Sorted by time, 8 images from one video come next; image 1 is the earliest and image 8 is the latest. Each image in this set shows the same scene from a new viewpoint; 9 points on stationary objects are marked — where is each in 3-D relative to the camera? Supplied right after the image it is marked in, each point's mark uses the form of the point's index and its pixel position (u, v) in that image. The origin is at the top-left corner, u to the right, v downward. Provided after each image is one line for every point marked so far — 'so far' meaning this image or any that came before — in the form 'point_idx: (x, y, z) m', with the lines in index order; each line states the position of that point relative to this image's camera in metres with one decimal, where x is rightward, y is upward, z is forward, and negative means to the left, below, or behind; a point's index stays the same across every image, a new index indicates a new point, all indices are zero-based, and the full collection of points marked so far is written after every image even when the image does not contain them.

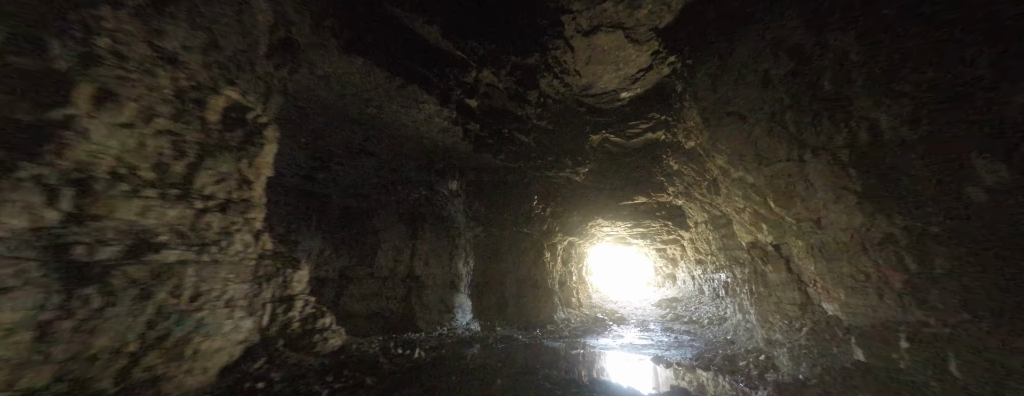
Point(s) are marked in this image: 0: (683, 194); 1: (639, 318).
0: (+2.2, 0.0, +3.5) m
1: (+2.0, -1.9, +4.4) m
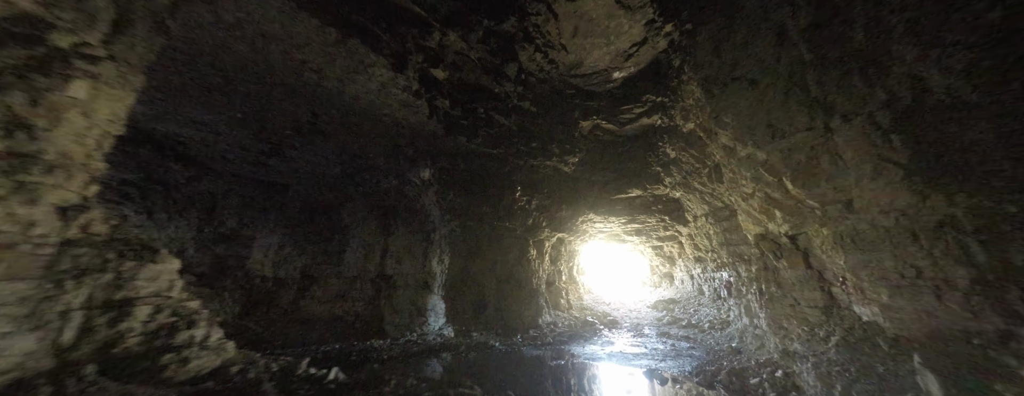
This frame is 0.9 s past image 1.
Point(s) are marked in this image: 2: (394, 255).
0: (+2.0, +0.1, +3.2) m
1: (+1.8, -1.9, +4.1) m
2: (-1.3, -0.7, +3.2) m
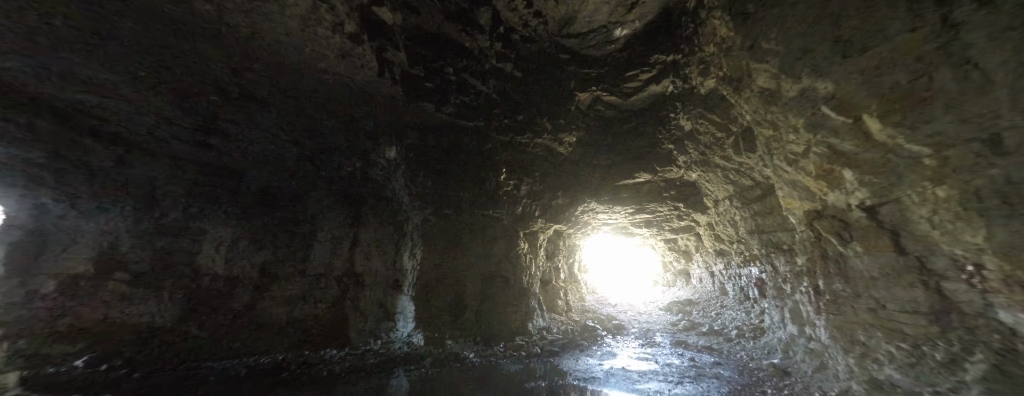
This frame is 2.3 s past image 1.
0: (+1.8, +0.3, +2.7) m
1: (+1.7, -1.7, +3.6) m
2: (-1.5, -0.5, +2.8) m
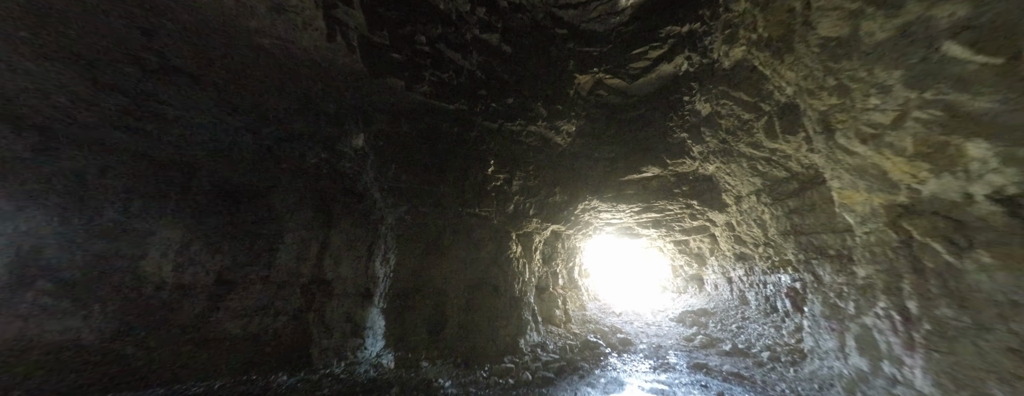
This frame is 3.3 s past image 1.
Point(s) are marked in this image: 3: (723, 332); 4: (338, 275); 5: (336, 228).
0: (+1.7, +0.4, +2.3) m
1: (+1.6, -1.6, +3.2) m
2: (-1.6, -0.5, +2.4) m
3: (+2.4, -1.6, +3.1) m
4: (-1.5, -0.7, +2.4) m
5: (-1.6, -0.3, +2.6) m
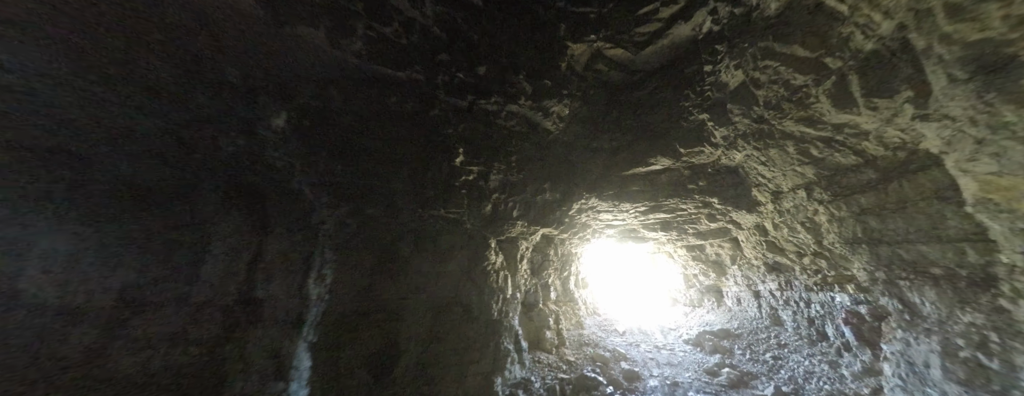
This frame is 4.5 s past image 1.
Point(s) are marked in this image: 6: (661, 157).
0: (+1.6, +0.4, +1.8) m
1: (+1.4, -1.6, +2.7) m
2: (-1.7, -0.5, +1.9) m
3: (+2.2, -1.5, +2.5) m
4: (-1.7, -0.7, +1.9) m
5: (-1.8, -0.3, +2.0) m
6: (+1.2, +0.3, +2.2) m
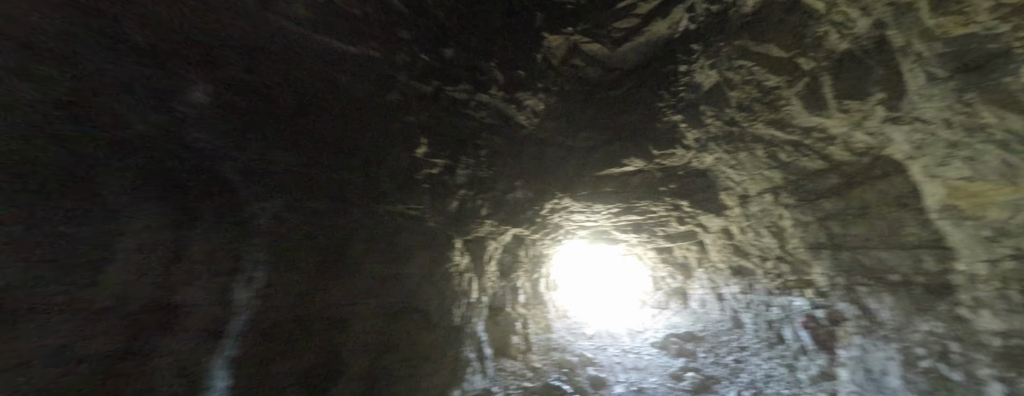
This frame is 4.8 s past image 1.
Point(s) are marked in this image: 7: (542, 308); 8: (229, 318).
0: (+1.4, +0.4, +1.8) m
1: (+1.1, -1.6, +2.7) m
2: (-1.9, -0.4, +1.6) m
3: (+1.9, -1.6, +2.6) m
4: (-1.9, -0.6, +1.6) m
5: (-2.0, -0.2, +1.8) m
6: (+0.9, +0.3, +2.1) m
7: (+0.4, -1.3, +3.5) m
8: (-1.6, -0.7, +1.7) m
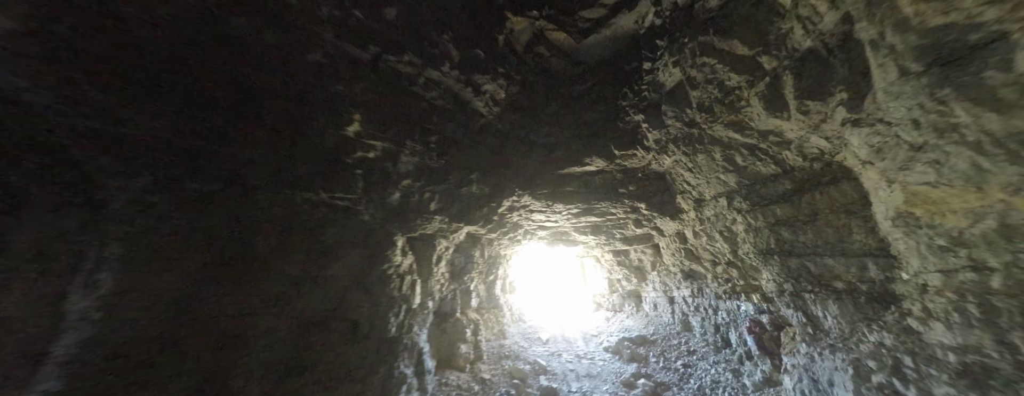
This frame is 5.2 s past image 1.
0: (+1.1, +0.3, +1.8) m
1: (+0.6, -1.6, +2.6) m
2: (-2.2, -0.3, +1.2) m
3: (+1.5, -1.6, +2.6) m
4: (-2.2, -0.5, +1.2) m
5: (-2.3, -0.1, +1.3) m
6: (+0.6, +0.3, +2.1) m
7: (-0.2, -1.3, +3.3) m
8: (-1.9, -0.6, +1.3) m
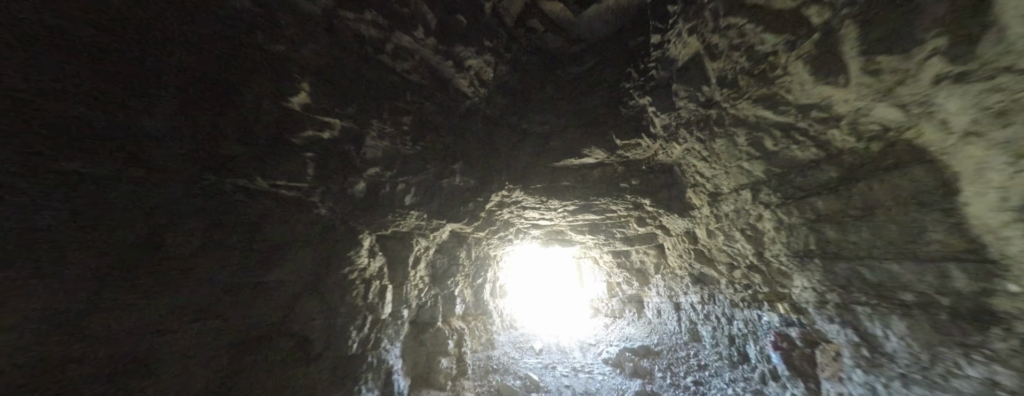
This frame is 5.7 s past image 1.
0: (+1.0, +0.4, +1.5) m
1: (+0.5, -1.6, +2.3) m
2: (-2.3, -0.2, +0.9) m
3: (+1.4, -1.6, +2.4) m
4: (-2.2, -0.4, +0.9) m
5: (-2.4, 0.0, +1.0) m
6: (+0.5, +0.4, +1.8) m
7: (-0.3, -1.3, +3.1) m
8: (-1.9, -0.6, +1.0) m
